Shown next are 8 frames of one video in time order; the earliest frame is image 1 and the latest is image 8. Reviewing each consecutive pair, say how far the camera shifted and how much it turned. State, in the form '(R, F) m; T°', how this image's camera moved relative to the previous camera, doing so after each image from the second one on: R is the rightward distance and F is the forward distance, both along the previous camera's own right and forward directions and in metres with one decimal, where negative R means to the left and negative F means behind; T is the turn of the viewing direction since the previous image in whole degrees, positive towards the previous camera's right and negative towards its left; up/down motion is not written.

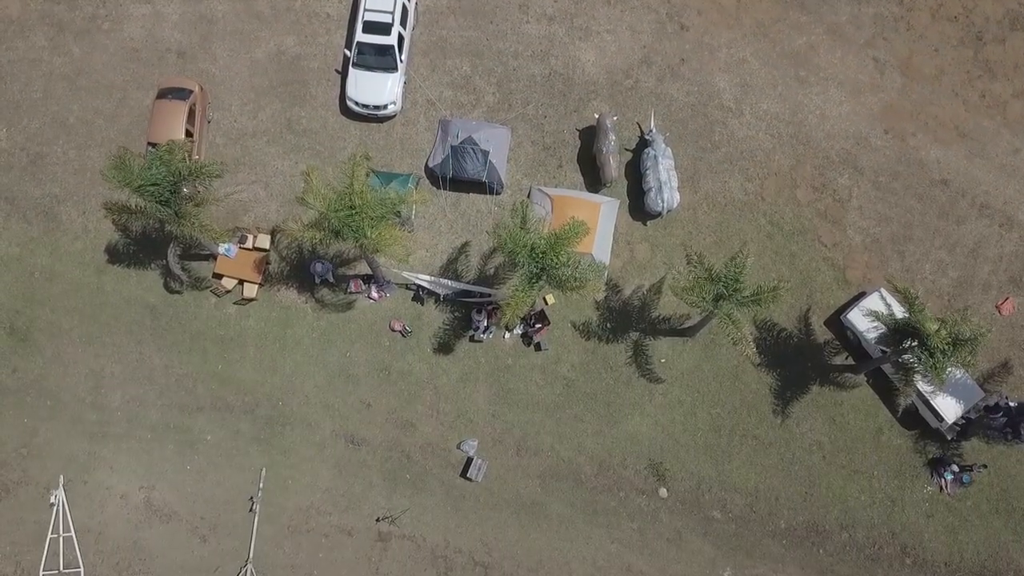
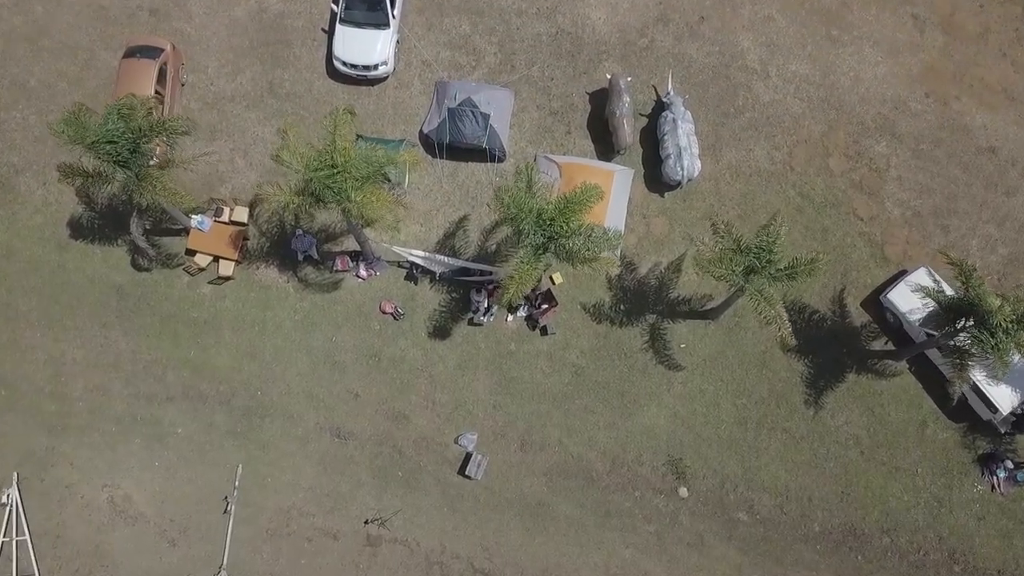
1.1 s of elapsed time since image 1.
(-0.1, +1.7) m; 0°
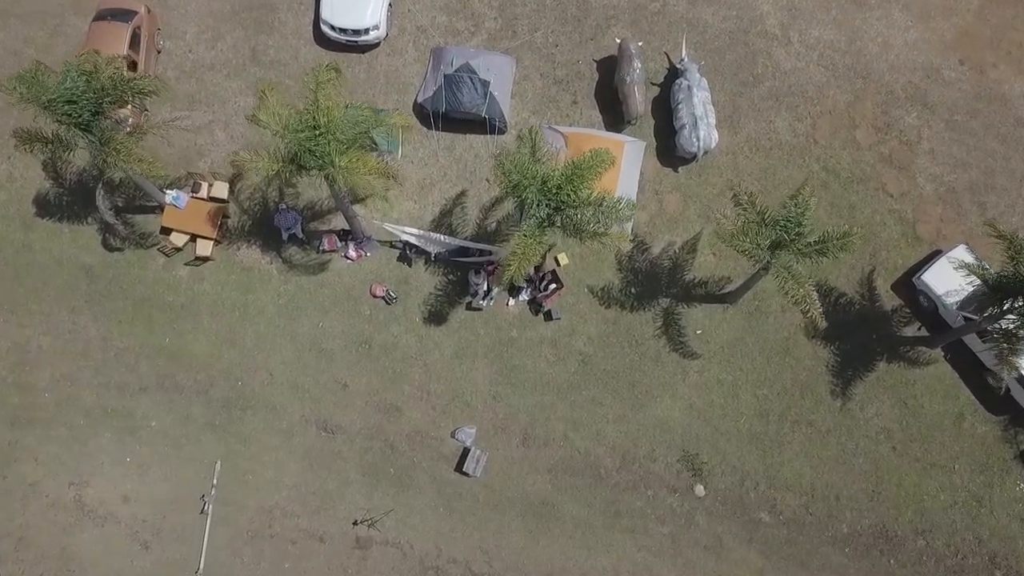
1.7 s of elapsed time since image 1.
(0.0, +1.2) m; 0°
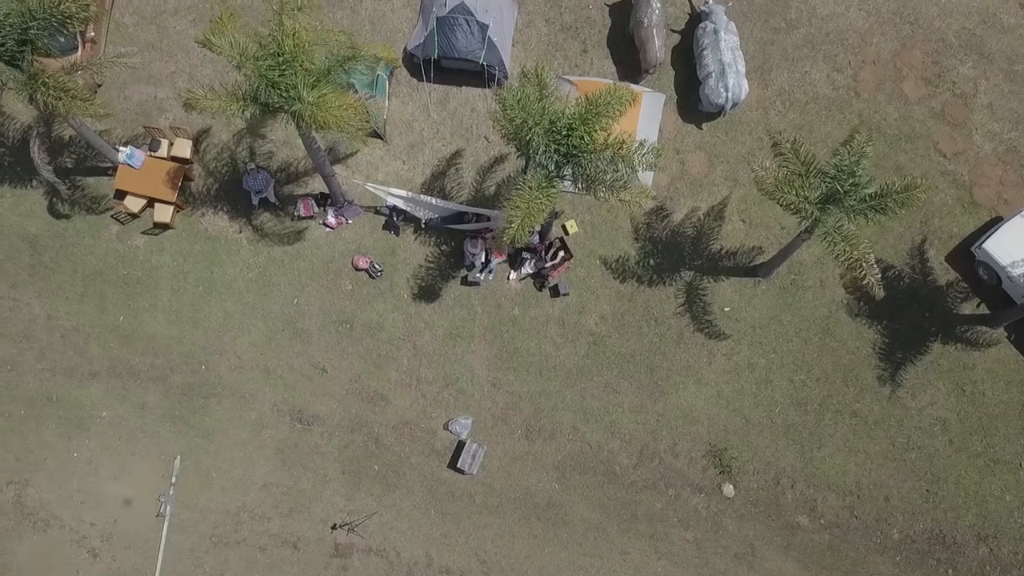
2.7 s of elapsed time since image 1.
(0.0, +1.8) m; 0°
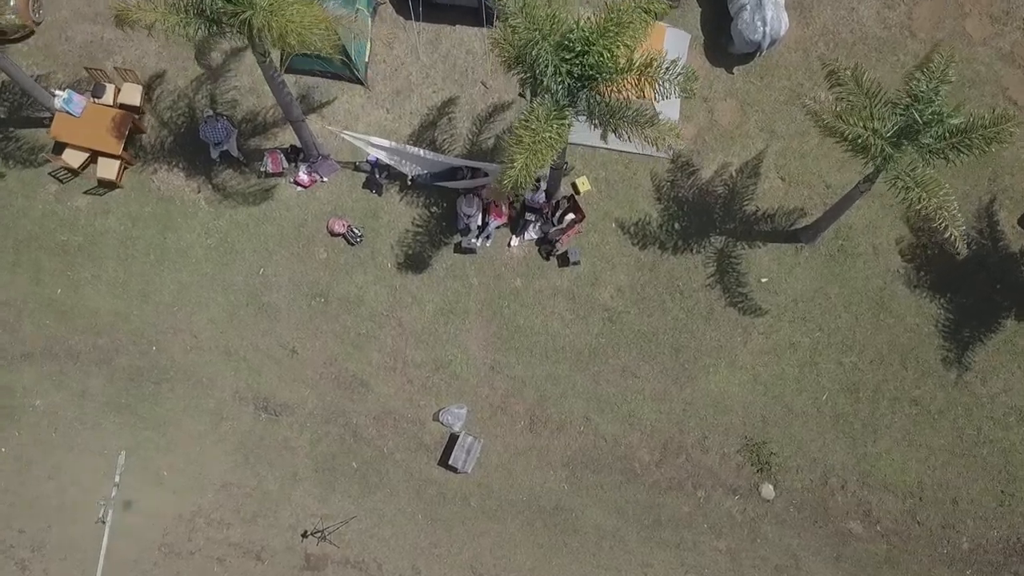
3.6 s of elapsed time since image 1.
(0.0, +1.8) m; 0°
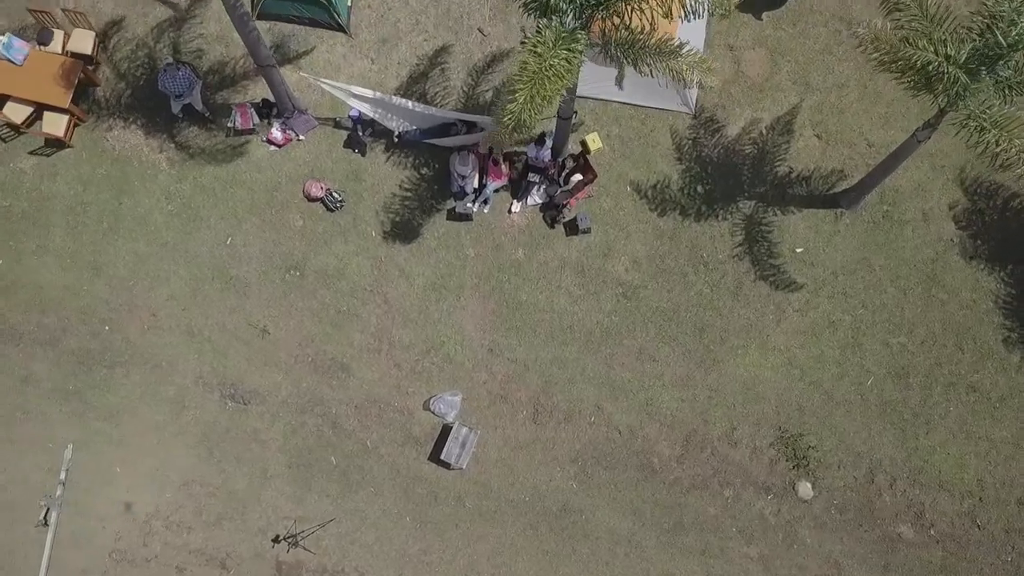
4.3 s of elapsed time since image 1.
(0.0, +1.3) m; 0°
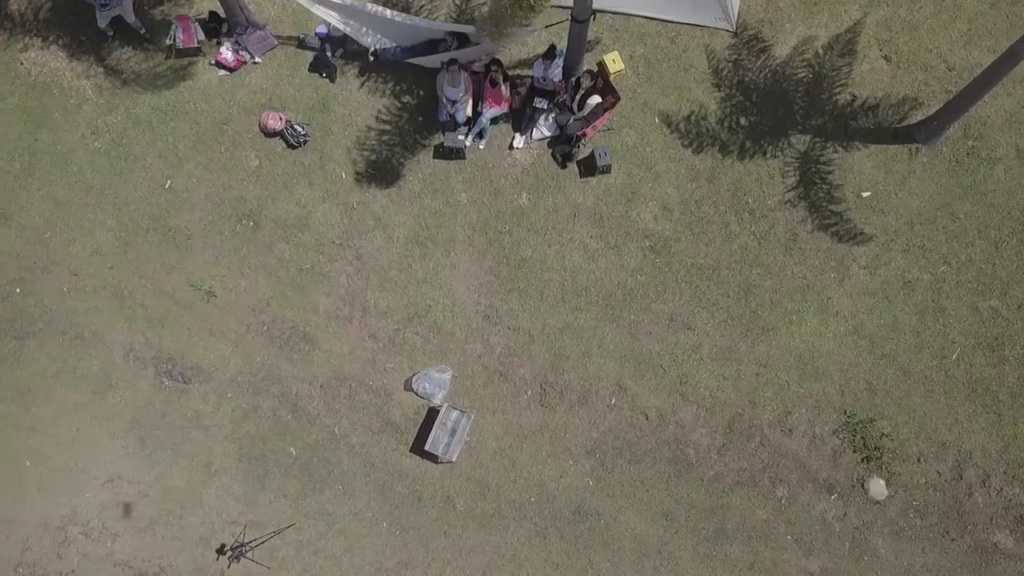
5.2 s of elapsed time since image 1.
(0.0, +1.8) m; 0°
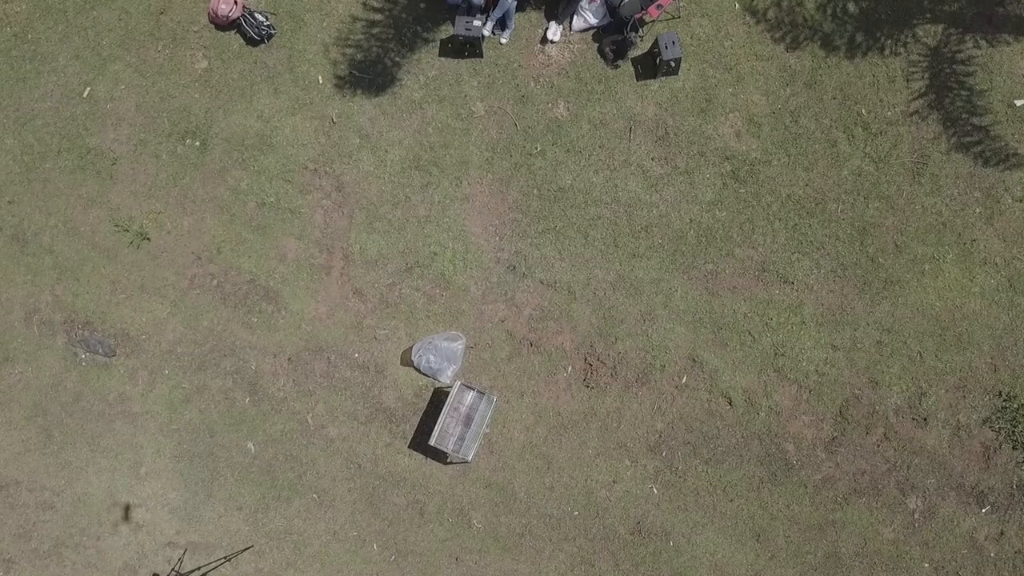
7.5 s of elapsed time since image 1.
(-0.3, +2.0) m; 0°
